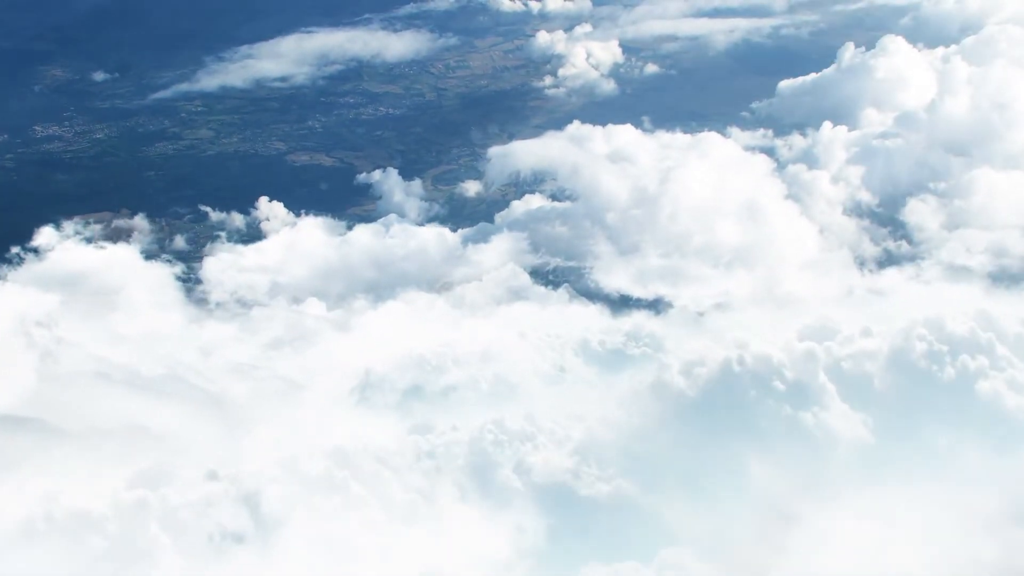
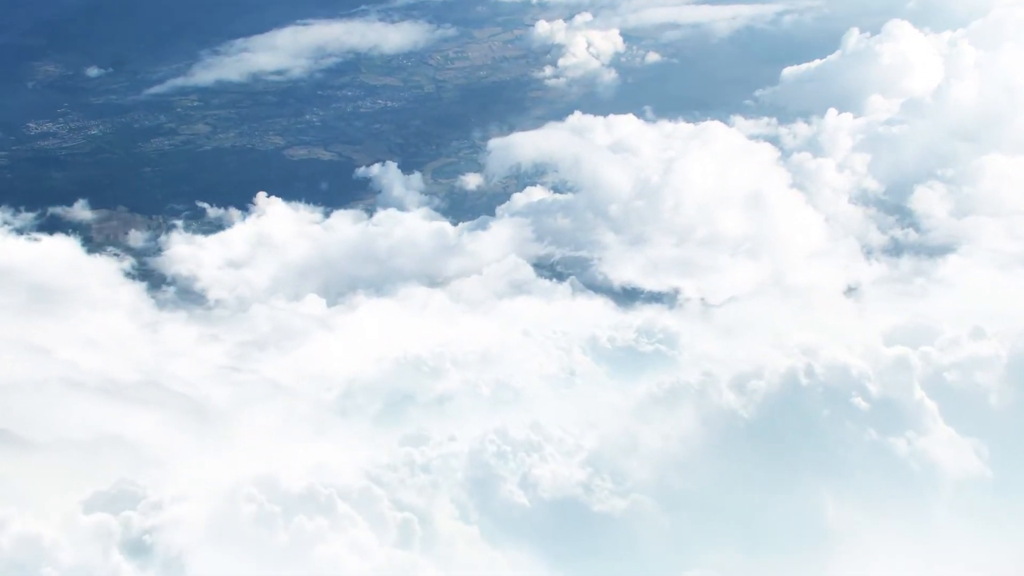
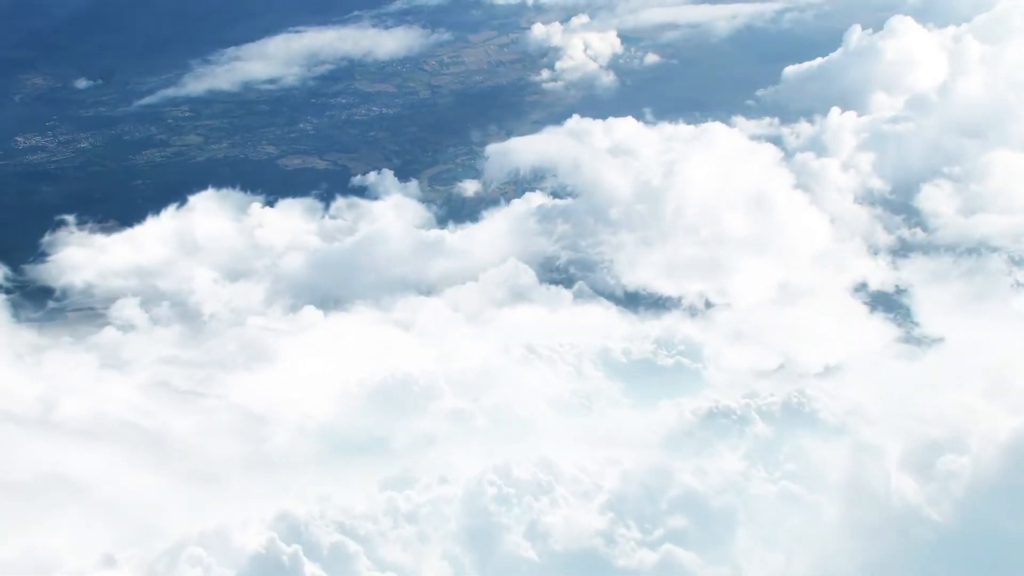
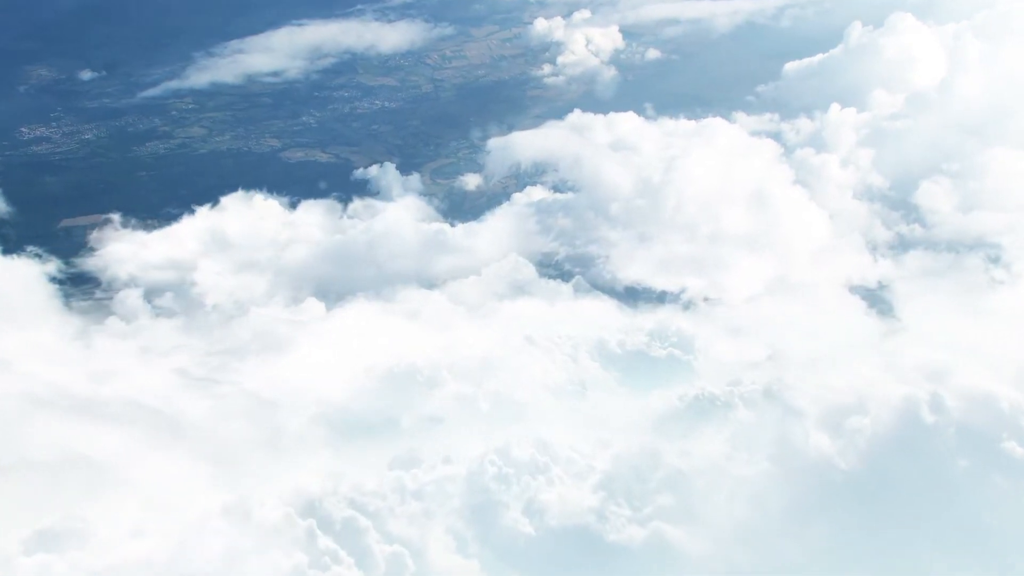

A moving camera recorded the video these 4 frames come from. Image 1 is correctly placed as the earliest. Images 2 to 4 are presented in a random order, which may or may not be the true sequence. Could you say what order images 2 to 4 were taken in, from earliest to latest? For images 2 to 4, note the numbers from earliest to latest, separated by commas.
2, 4, 3
